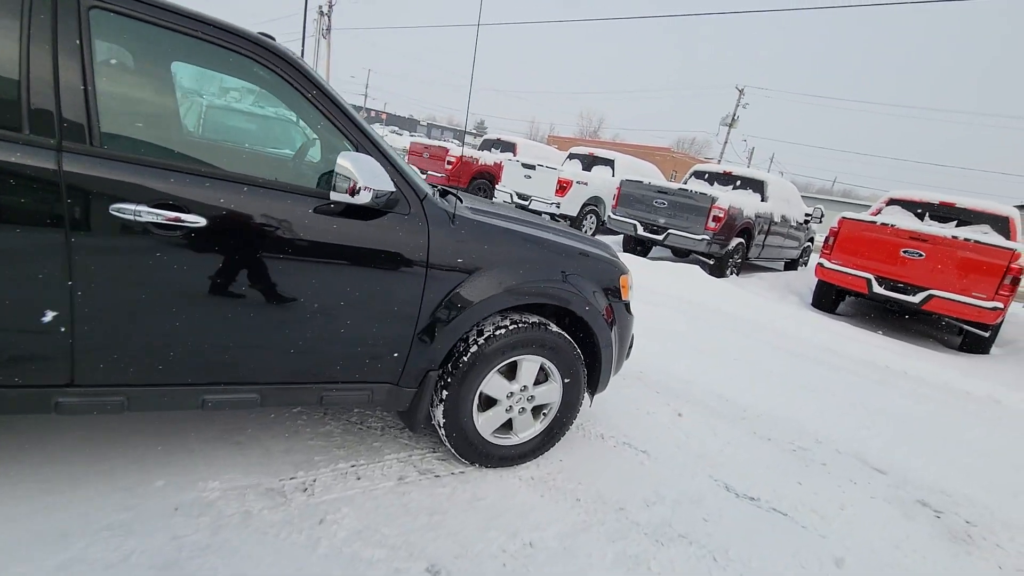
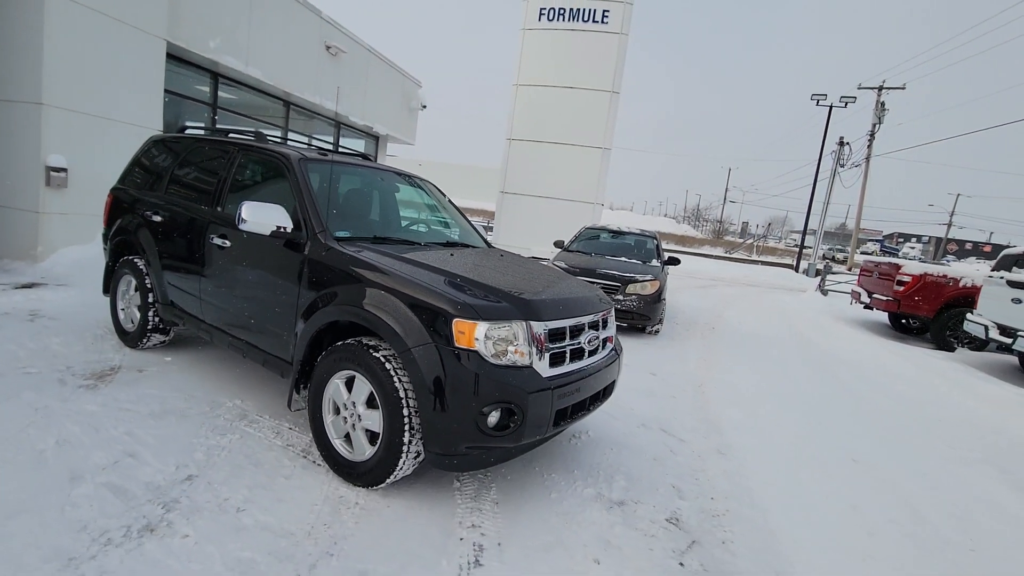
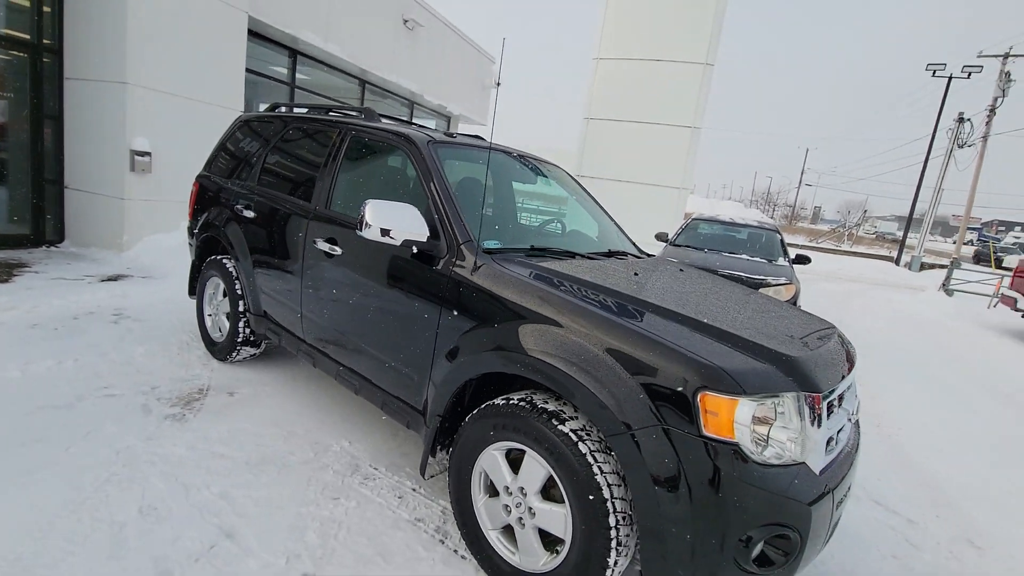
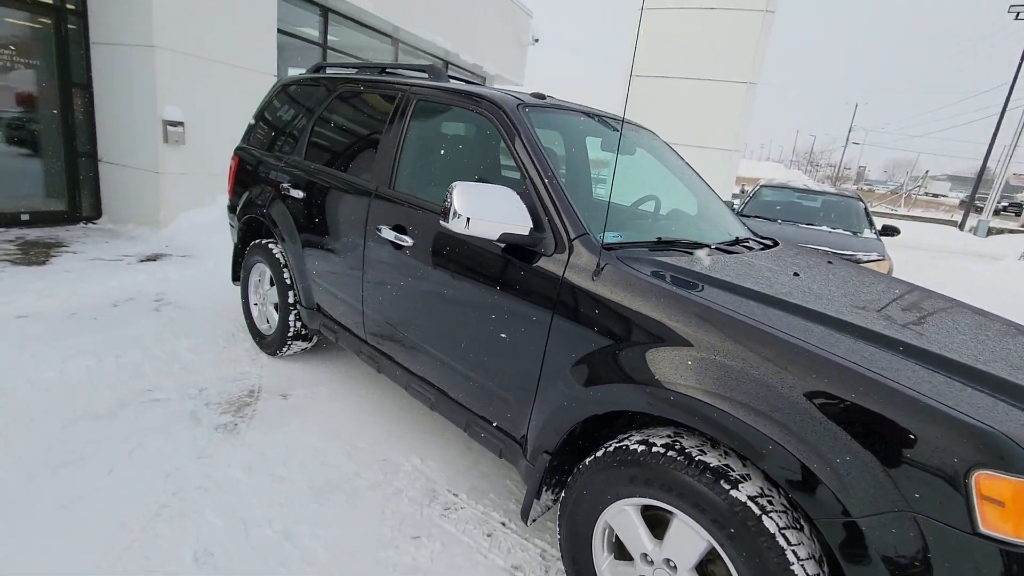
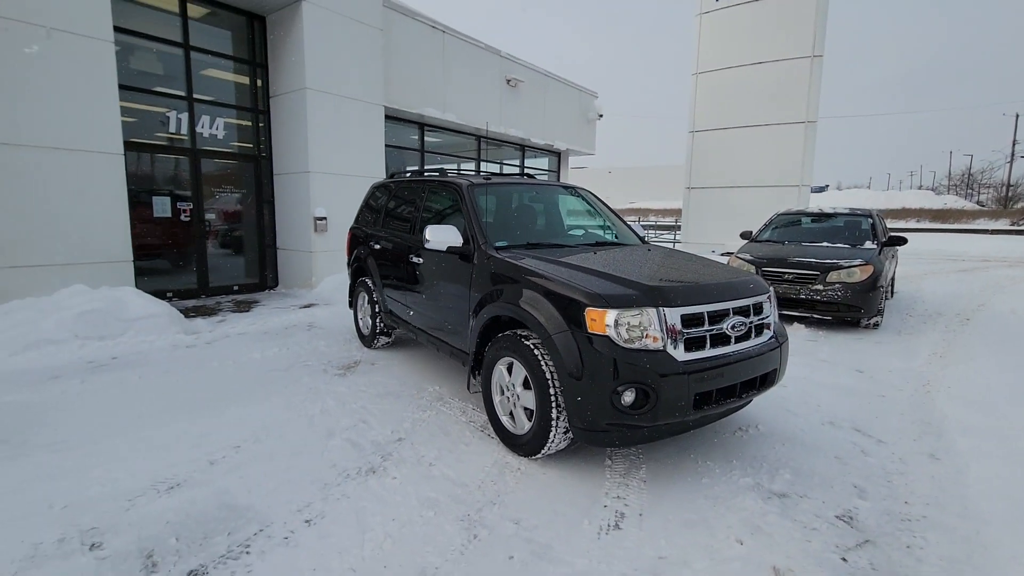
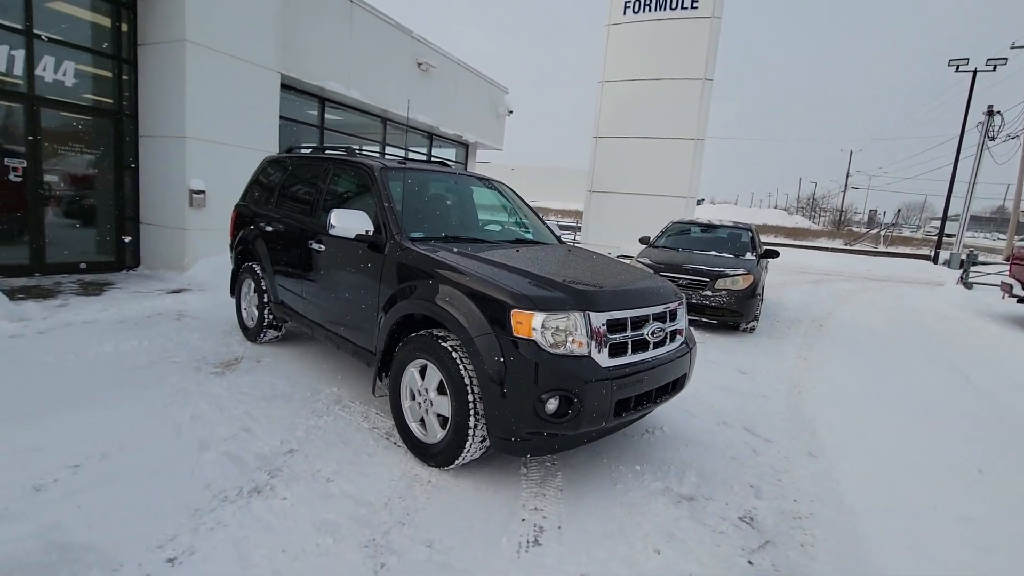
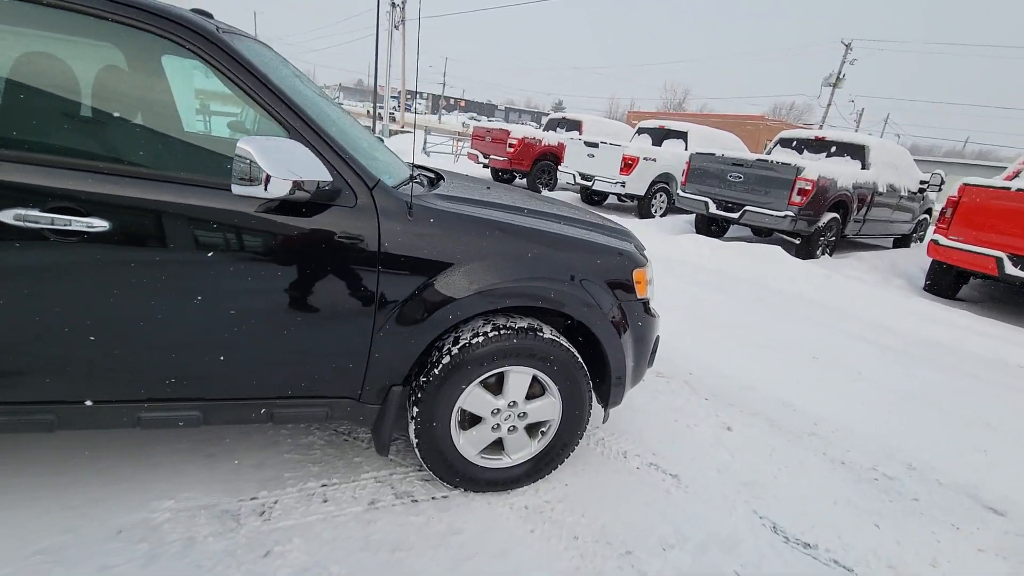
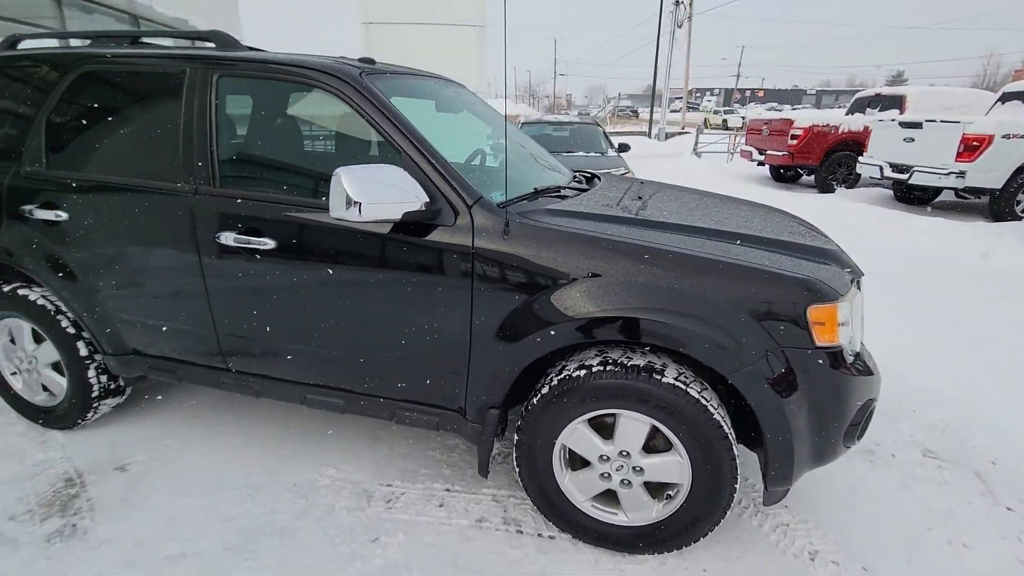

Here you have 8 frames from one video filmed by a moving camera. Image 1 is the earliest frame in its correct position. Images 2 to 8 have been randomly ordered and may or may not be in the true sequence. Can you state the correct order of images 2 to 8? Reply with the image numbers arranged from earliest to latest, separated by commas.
7, 8, 4, 3, 2, 6, 5
